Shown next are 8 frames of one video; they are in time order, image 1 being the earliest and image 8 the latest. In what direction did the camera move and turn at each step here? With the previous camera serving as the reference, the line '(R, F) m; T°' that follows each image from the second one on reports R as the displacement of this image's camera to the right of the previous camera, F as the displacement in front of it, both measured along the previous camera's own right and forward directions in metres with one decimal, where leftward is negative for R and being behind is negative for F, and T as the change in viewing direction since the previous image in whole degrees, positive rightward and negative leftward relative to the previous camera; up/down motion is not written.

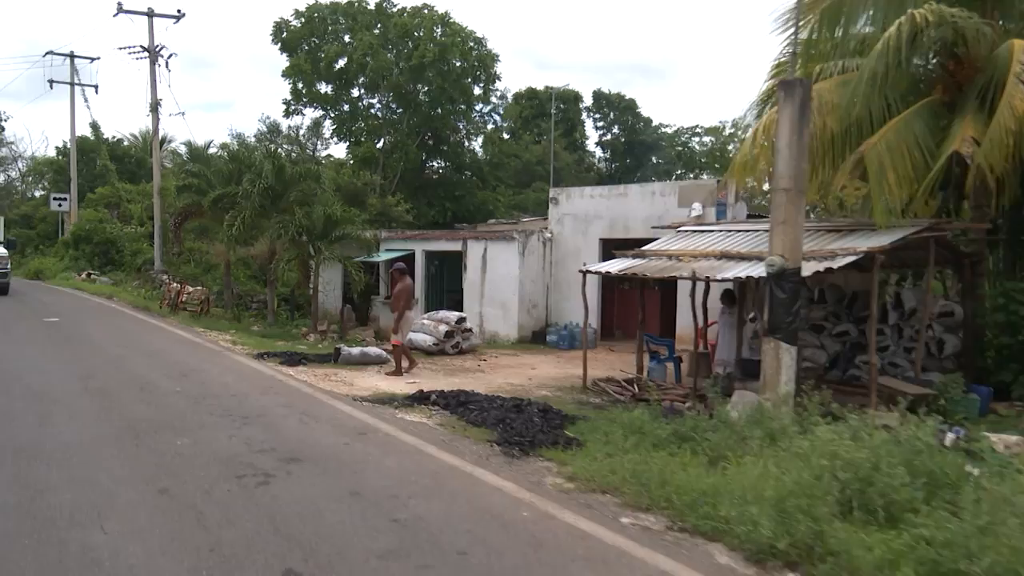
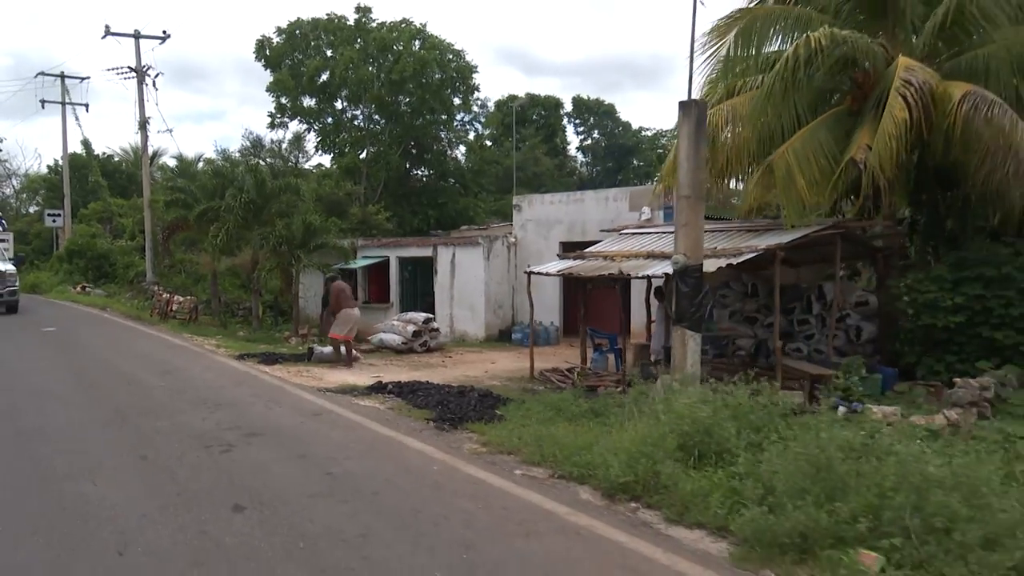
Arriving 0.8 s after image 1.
(+0.6, -1.1) m; 0°
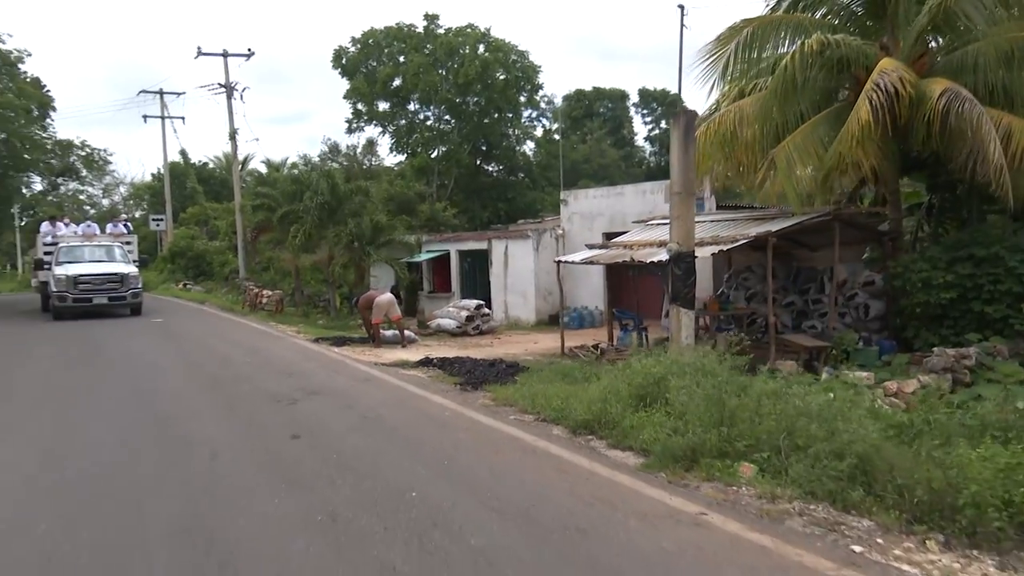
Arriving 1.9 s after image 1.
(+0.8, -1.6) m; -6°
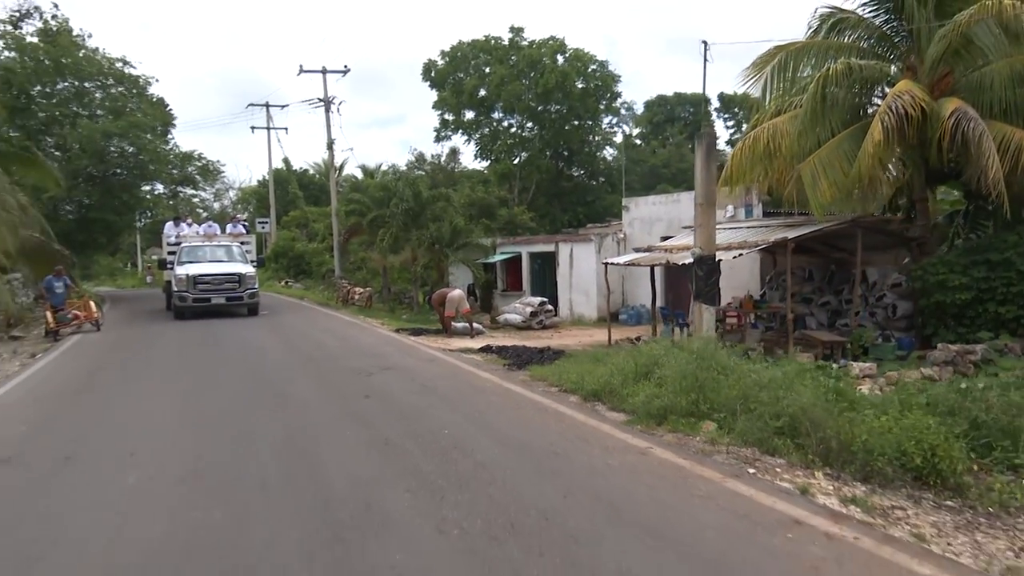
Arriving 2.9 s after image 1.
(+0.7, -1.8) m; -6°
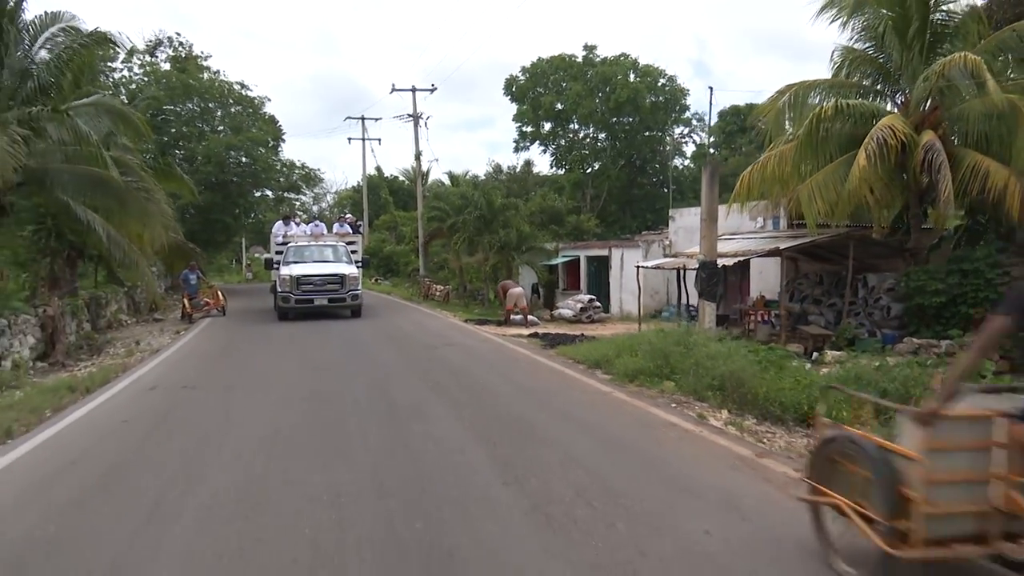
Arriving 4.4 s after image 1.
(+0.9, -3.0) m; -6°
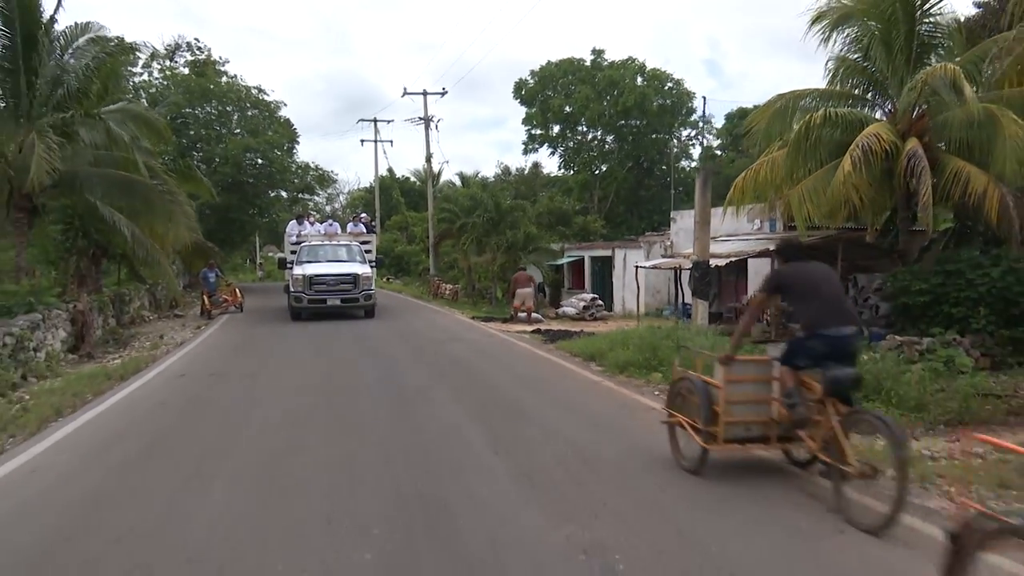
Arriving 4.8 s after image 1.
(+0.2, -0.8) m; -1°
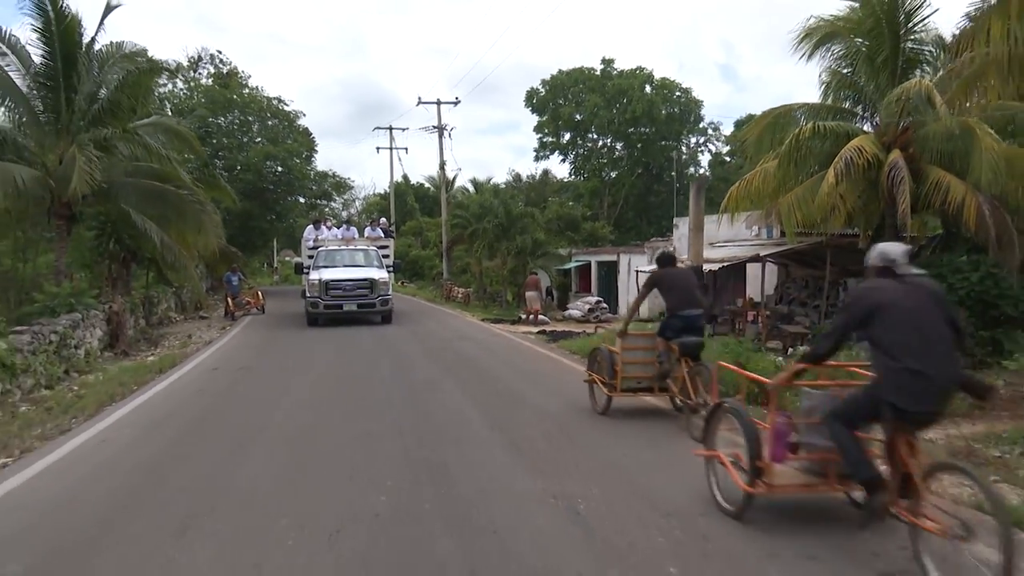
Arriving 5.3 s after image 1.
(+0.2, -1.1) m; -1°
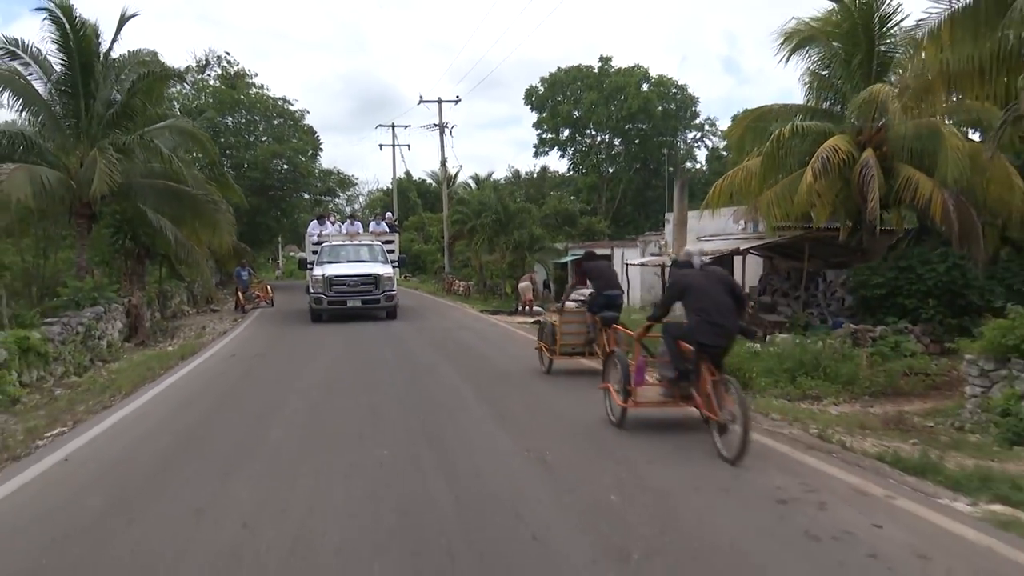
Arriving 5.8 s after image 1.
(+0.2, -1.1) m; 0°
